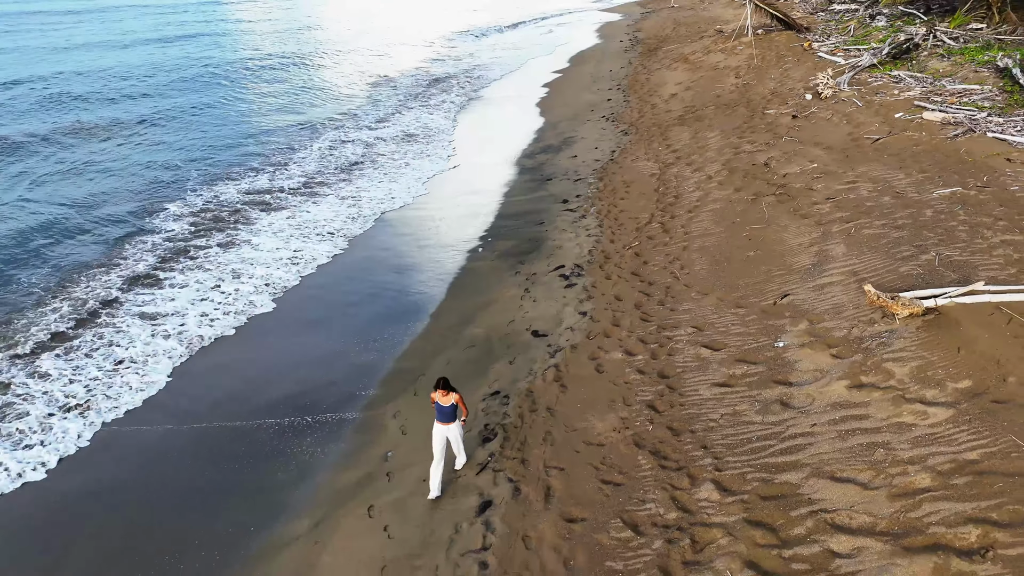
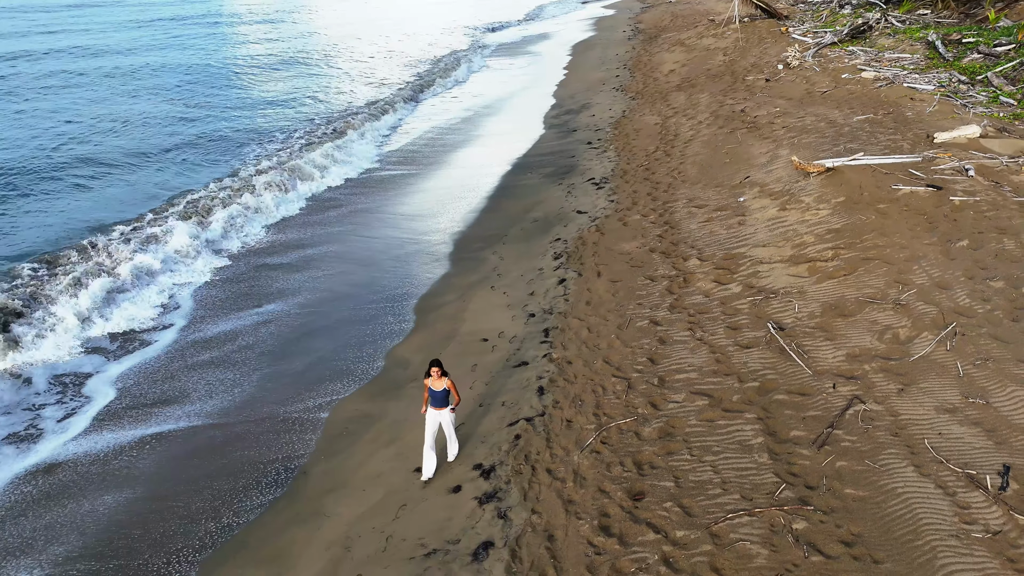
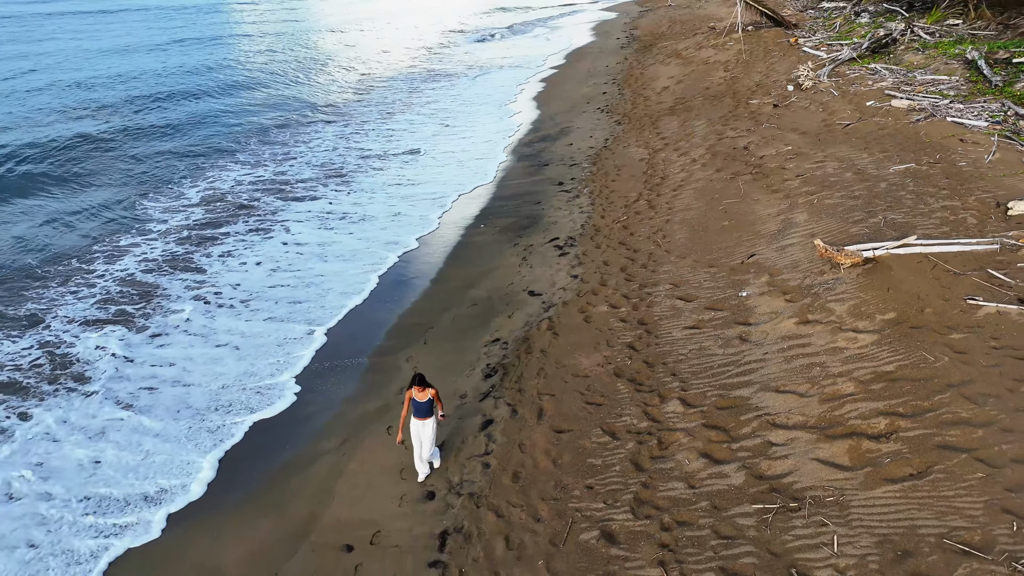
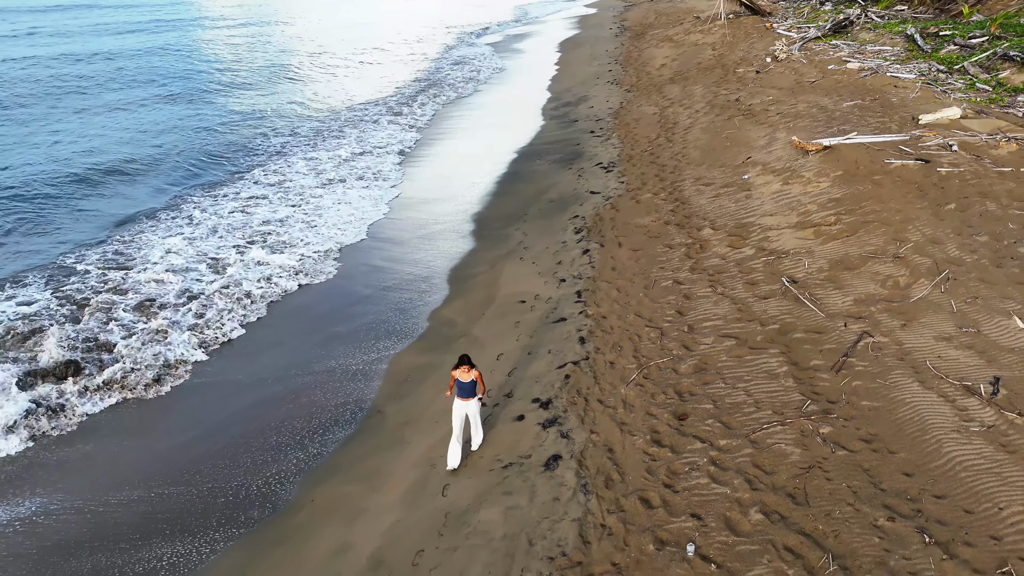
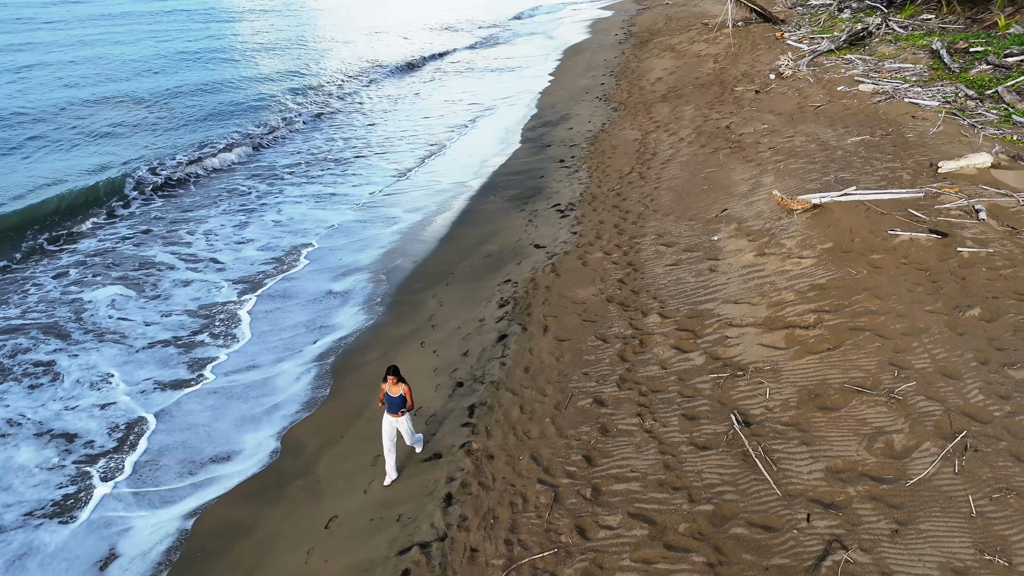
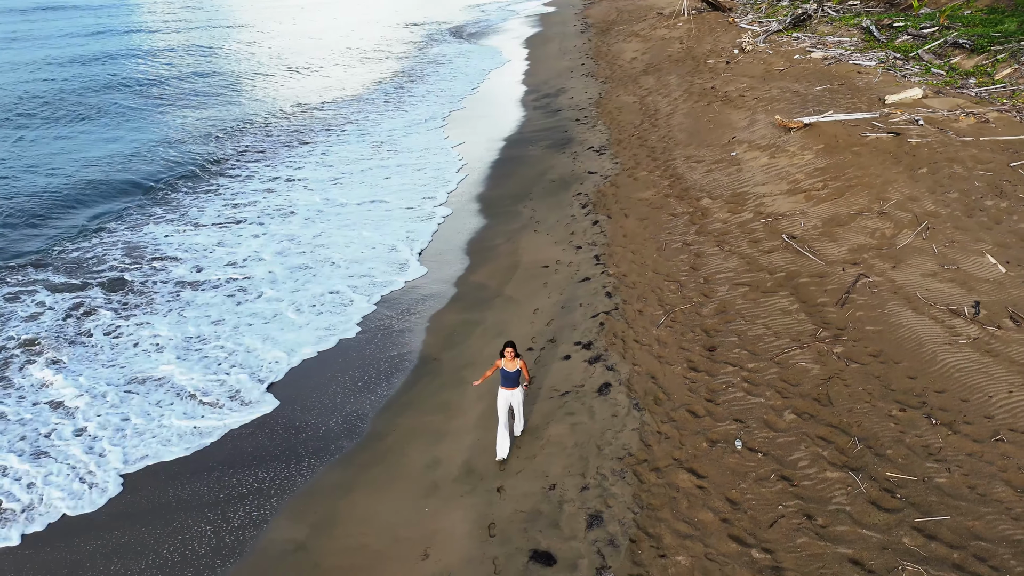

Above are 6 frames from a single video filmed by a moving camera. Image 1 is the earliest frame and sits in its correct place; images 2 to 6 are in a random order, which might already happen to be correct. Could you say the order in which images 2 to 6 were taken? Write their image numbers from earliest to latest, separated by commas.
3, 5, 2, 4, 6
